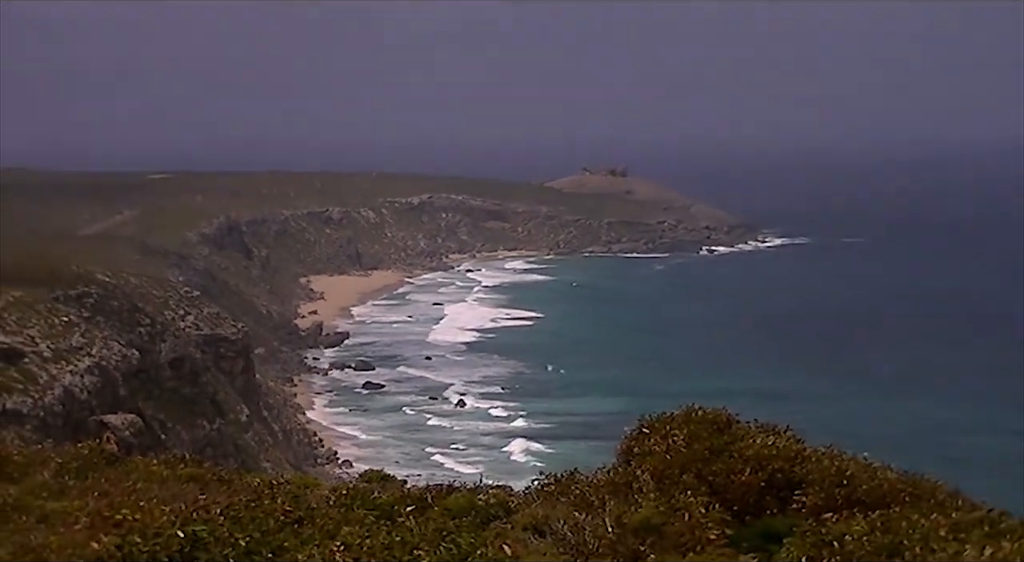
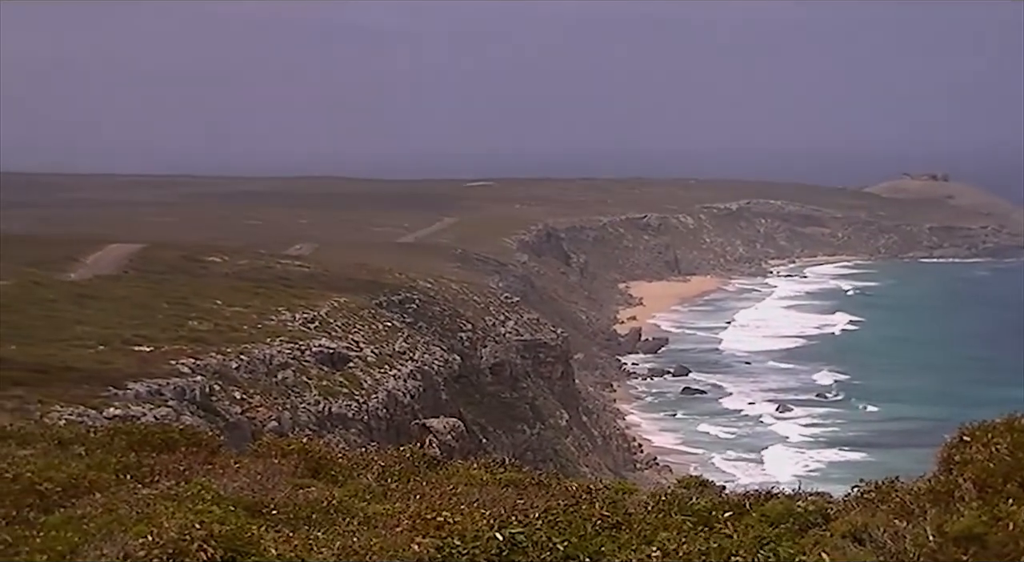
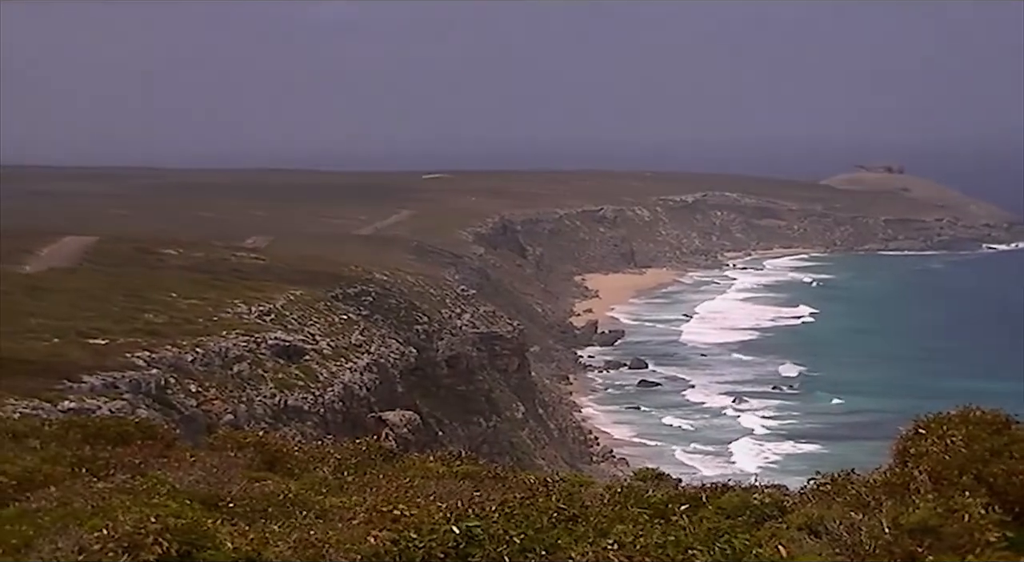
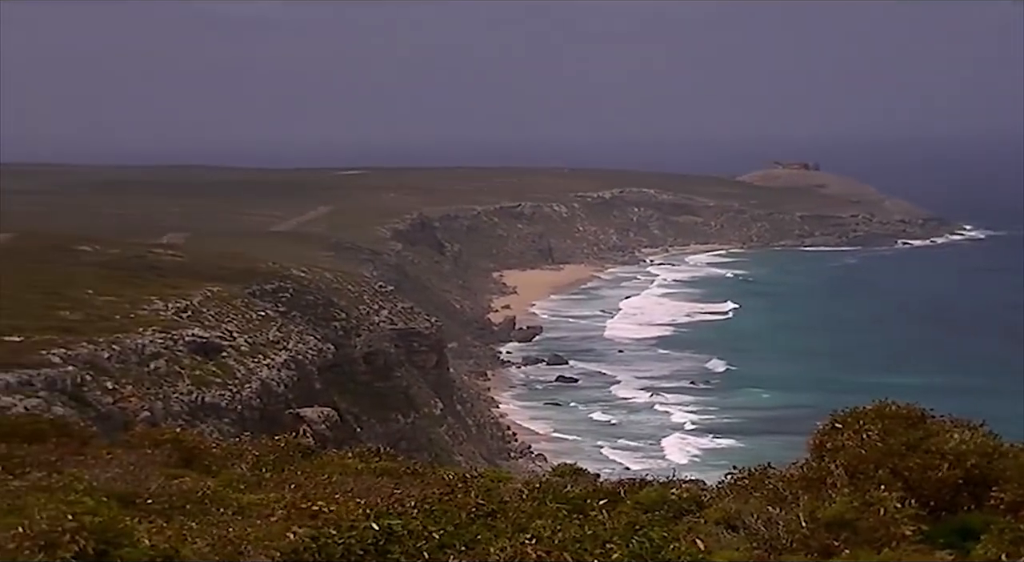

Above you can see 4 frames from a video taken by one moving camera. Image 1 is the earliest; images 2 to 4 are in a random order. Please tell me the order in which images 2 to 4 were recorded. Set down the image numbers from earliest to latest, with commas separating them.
4, 3, 2
